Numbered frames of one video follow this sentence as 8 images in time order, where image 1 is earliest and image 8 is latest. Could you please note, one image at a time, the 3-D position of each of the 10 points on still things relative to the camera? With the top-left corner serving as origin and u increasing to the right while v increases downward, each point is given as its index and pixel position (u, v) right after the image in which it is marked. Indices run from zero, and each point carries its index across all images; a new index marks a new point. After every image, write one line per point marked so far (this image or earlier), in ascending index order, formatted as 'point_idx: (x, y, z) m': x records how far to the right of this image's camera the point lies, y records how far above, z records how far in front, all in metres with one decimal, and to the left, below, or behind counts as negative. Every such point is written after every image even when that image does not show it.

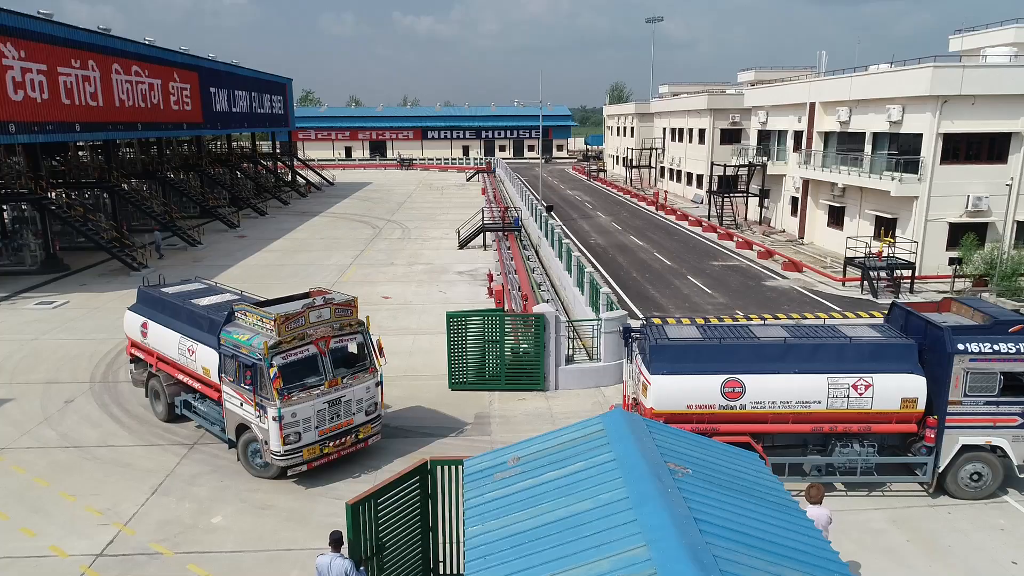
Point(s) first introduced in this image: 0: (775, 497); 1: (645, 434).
0: (+2.8, -2.2, +7.6) m
1: (+1.5, -1.6, +7.9) m
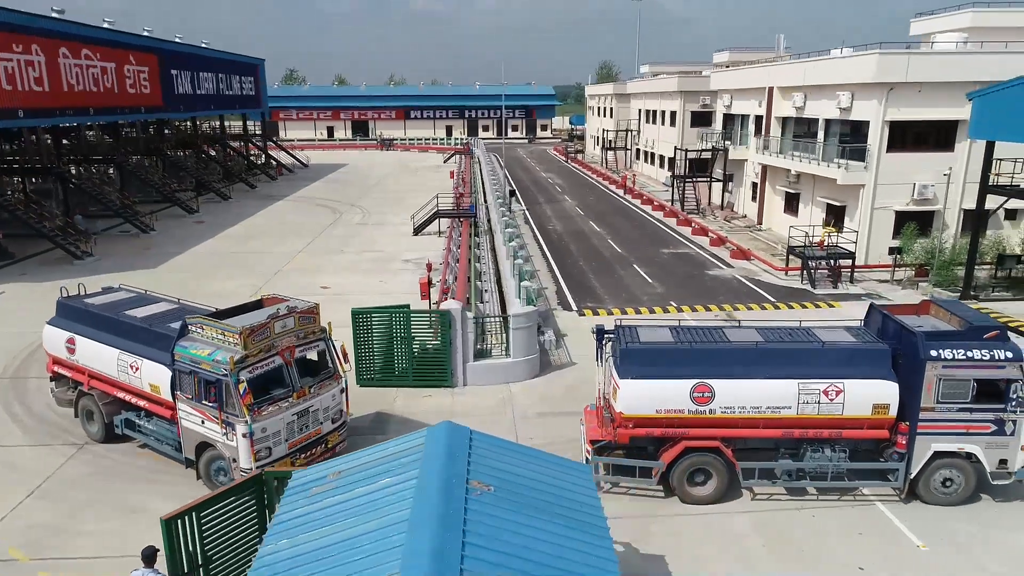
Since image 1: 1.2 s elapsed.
0: (+0.7, -2.4, +7.6) m
1: (-0.6, -1.8, +7.9) m
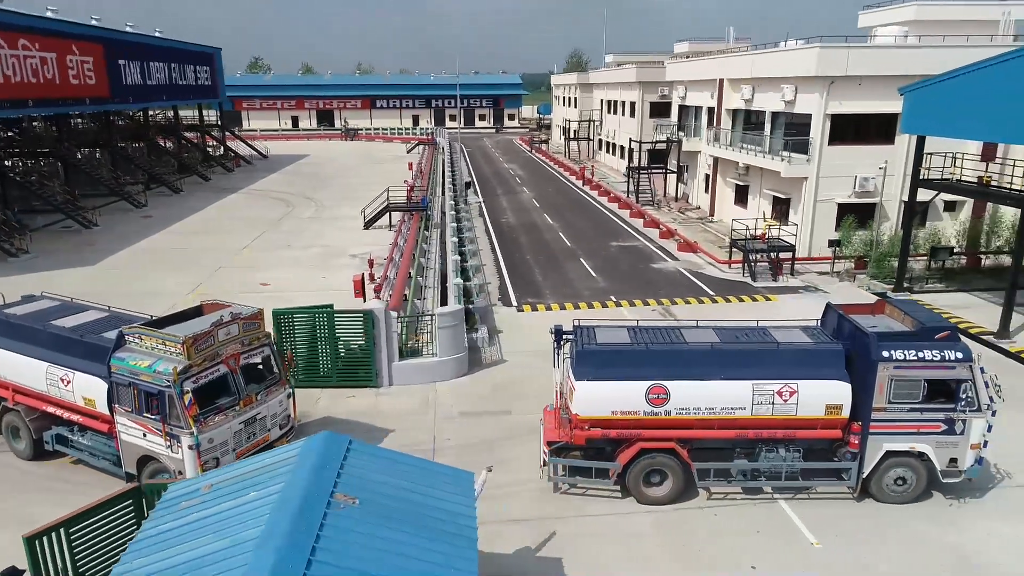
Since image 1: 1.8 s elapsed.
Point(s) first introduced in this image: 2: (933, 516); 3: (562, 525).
0: (-0.6, -2.5, +7.5) m
1: (-2.0, -1.9, +7.8) m
2: (+6.5, -3.5, +11.3) m
3: (+0.8, -3.7, +11.1) m
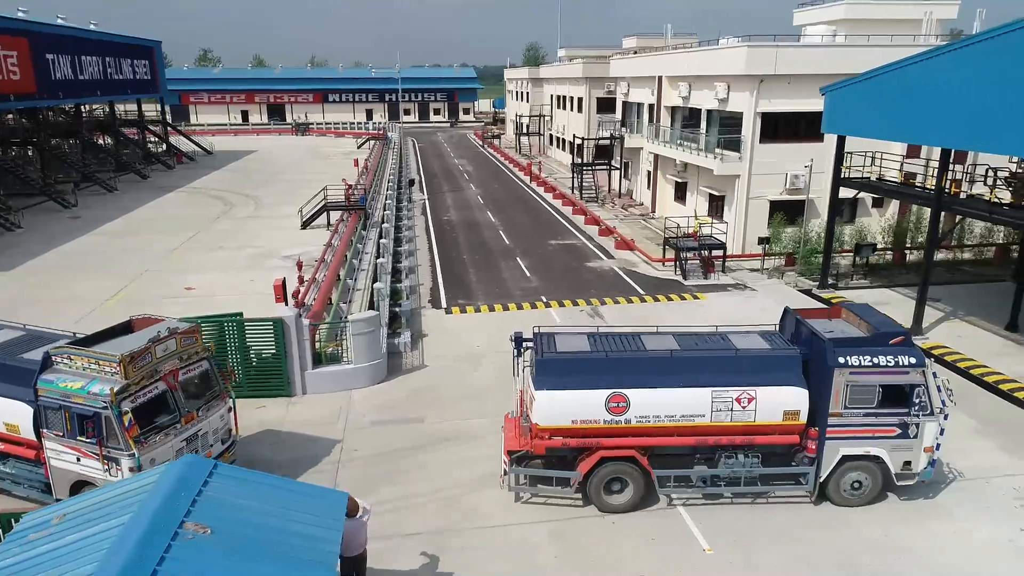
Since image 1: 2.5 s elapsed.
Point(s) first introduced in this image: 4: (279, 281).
0: (-2.1, -2.7, +7.3) m
1: (-3.4, -2.1, +7.5) m
2: (+4.9, -3.6, +11.5) m
3: (-0.8, -3.8, +11.0) m
4: (-6.4, +0.2, +19.6) m
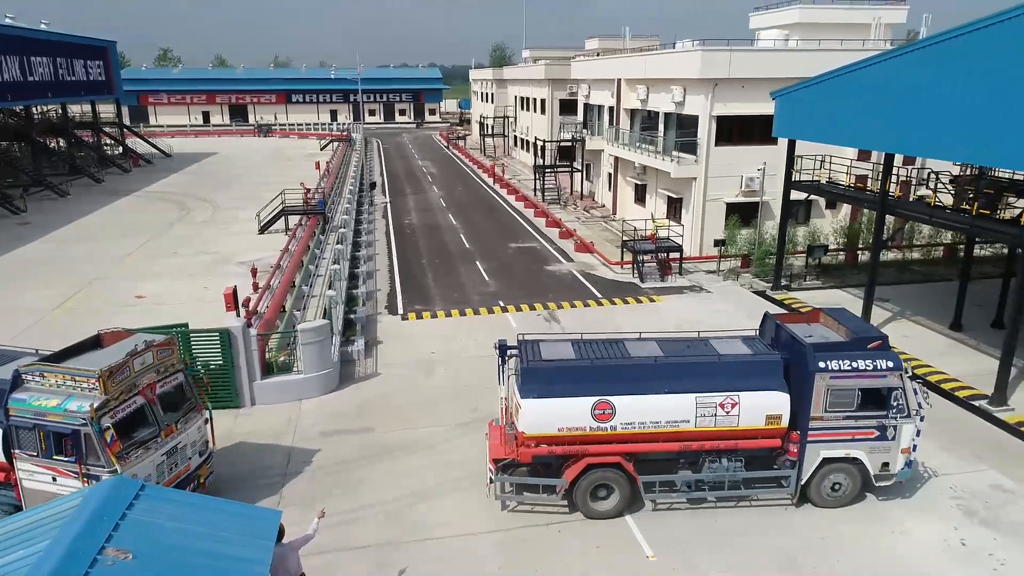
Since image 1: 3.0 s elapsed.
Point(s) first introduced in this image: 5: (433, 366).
0: (-2.8, -2.8, +7.2) m
1: (-4.1, -2.3, +7.3) m
2: (+4.1, -3.7, +11.6) m
3: (-1.6, -4.0, +10.9) m
4: (-7.6, 0.0, +19.3) m
5: (-2.0, -1.9, +17.7) m
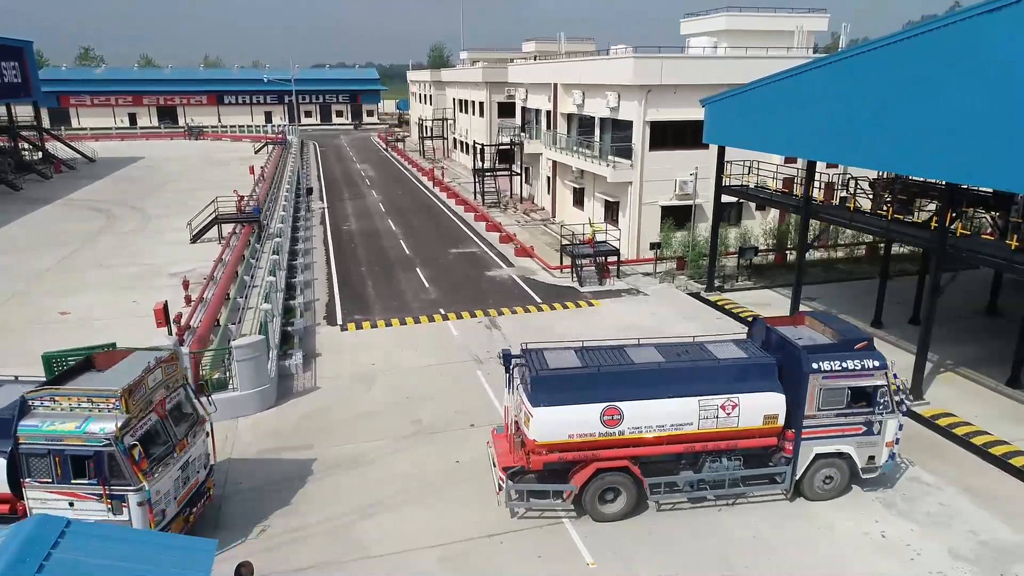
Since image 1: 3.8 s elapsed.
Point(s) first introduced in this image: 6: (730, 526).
0: (-3.4, -3.1, +7.0) m
1: (-4.7, -2.6, +7.1) m
2: (+3.1, -3.9, +12.0) m
3: (-2.5, -4.2, +10.8) m
4: (-9.2, -0.4, +18.7) m
5: (-3.4, -2.2, +17.6) m
6: (+3.6, -3.9, +11.8) m
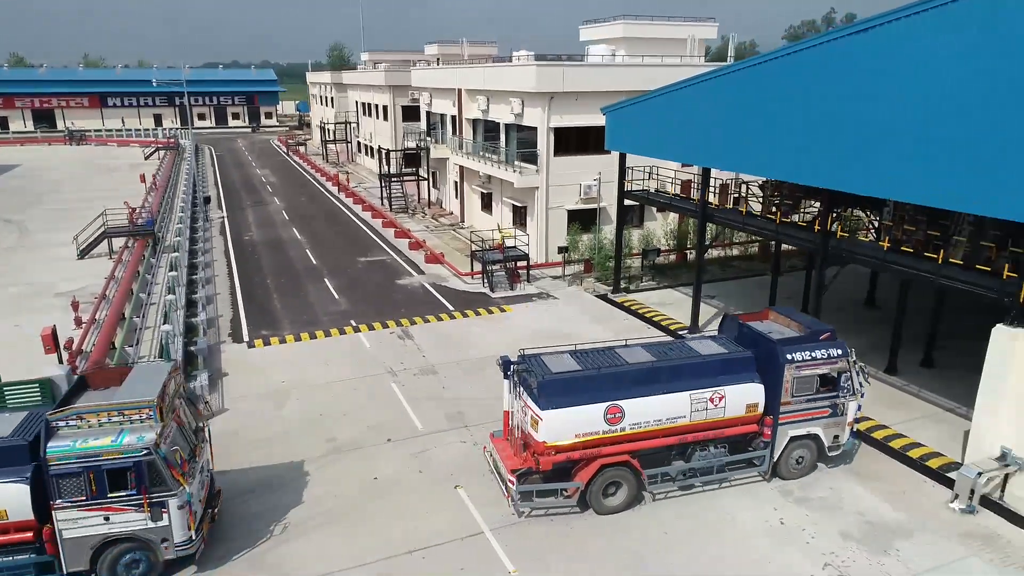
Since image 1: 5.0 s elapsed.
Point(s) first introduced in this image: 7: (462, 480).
0: (-4.1, -3.5, +6.8) m
1: (-5.4, -3.1, +6.6) m
2: (+1.8, -4.0, +12.5) m
3: (-3.7, -4.6, +10.6) m
4: (-11.4, -1.0, +17.6) m
5: (-5.5, -2.6, +17.2) m
6: (+2.3, -4.1, +12.3) m
7: (-1.0, -3.7, +13.7) m
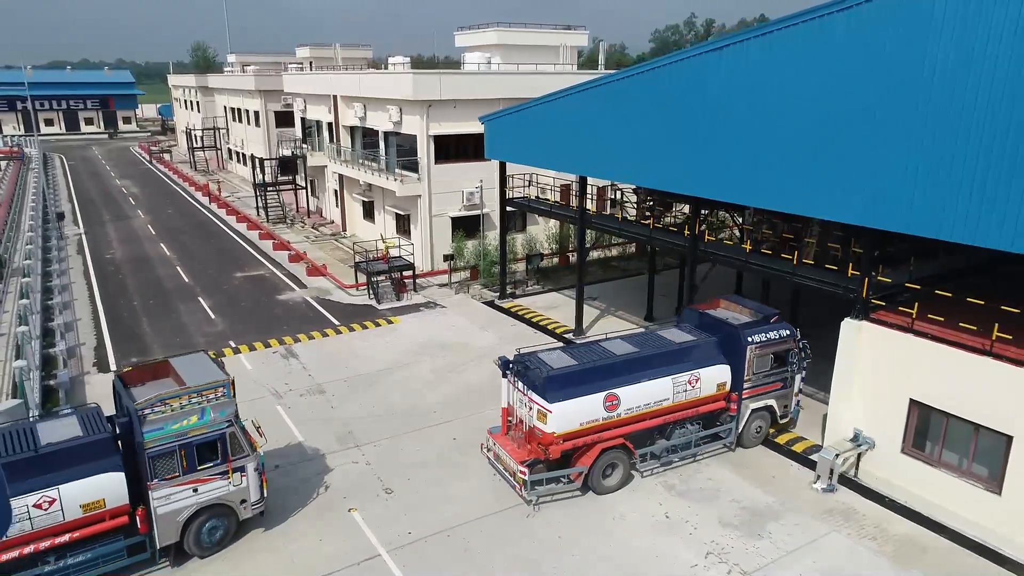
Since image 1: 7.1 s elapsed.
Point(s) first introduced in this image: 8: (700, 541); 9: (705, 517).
0: (-4.9, -4.0, +6.1) m
1: (-6.3, -3.6, +5.8) m
2: (0.0, -4.3, +12.7) m
3: (-5.1, -5.1, +10.0) m
4: (-14.0, -1.9, +15.7) m
5: (-8.0, -3.2, +16.3) m
6: (+0.5, -4.3, +12.6) m
7: (-2.9, -4.0, +13.5) m
8: (+3.2, -4.3, +12.2) m
9: (+3.5, -4.1, +12.9) m
